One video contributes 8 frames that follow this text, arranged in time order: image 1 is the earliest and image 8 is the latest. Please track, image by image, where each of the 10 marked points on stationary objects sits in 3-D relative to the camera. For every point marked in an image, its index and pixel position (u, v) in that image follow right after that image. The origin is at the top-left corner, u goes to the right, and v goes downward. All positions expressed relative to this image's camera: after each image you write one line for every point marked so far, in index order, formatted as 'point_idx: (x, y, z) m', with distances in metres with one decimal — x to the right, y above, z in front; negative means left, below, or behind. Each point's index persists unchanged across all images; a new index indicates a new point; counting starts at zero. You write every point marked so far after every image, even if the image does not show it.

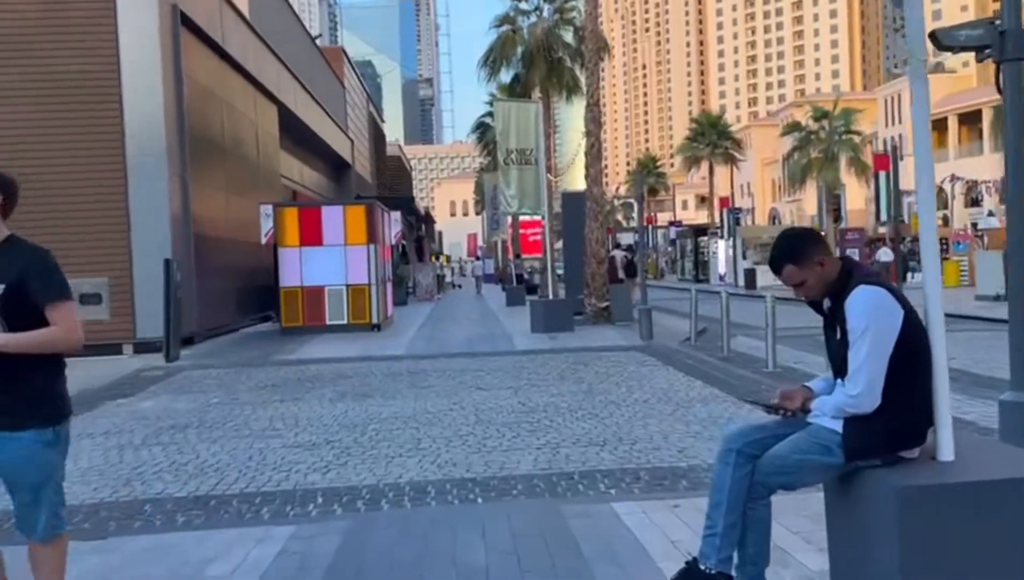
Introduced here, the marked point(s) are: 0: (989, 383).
0: (+6.6, -1.3, +11.7) m
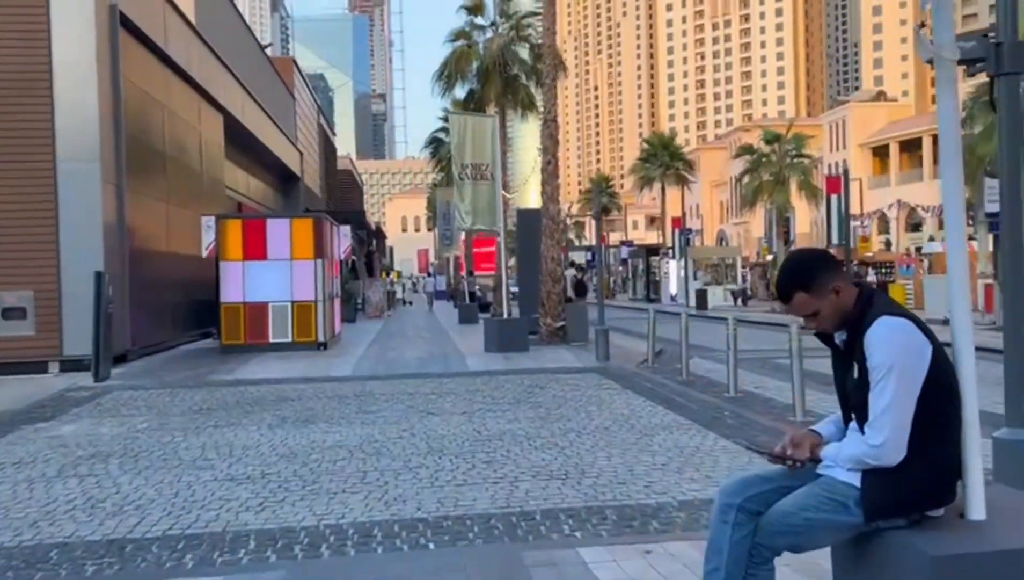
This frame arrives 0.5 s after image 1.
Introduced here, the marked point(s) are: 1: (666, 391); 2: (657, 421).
0: (+6.0, -1.6, +11.4) m
1: (+2.6, -1.7, +14.1) m
2: (+1.9, -1.7, +11.2) m
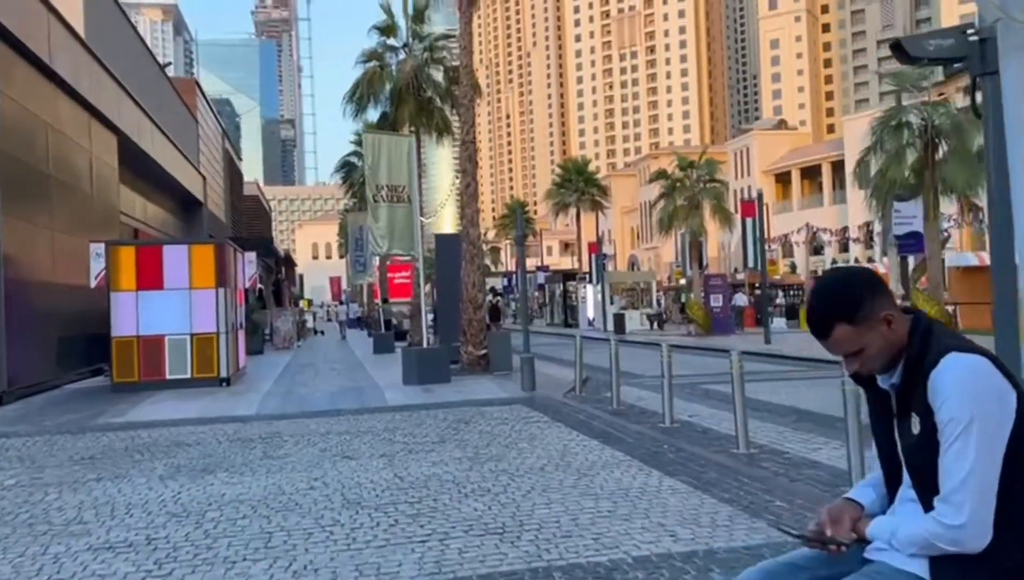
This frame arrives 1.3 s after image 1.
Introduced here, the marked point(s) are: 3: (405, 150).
0: (+5.0, -1.9, +11.0) m
1: (+1.4, -2.1, +13.3) m
2: (+1.0, -2.1, +10.4) m
3: (-2.5, +3.2, +19.3) m
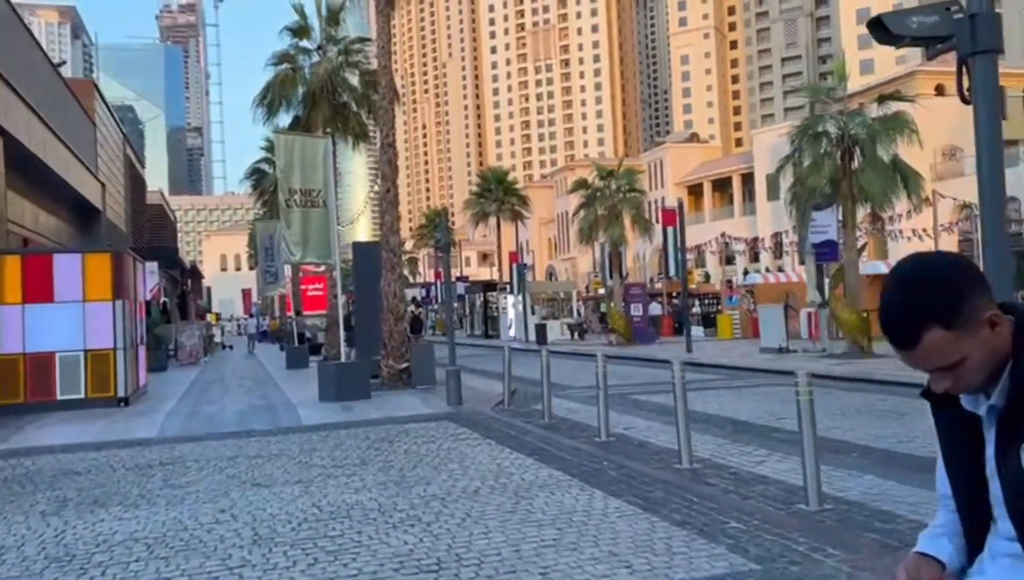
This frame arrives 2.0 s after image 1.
0: (+4.1, -2.0, +10.7) m
1: (+0.3, -2.2, +12.6) m
2: (+0.2, -2.2, +9.7) m
3: (-4.2, +3.0, +18.2) m
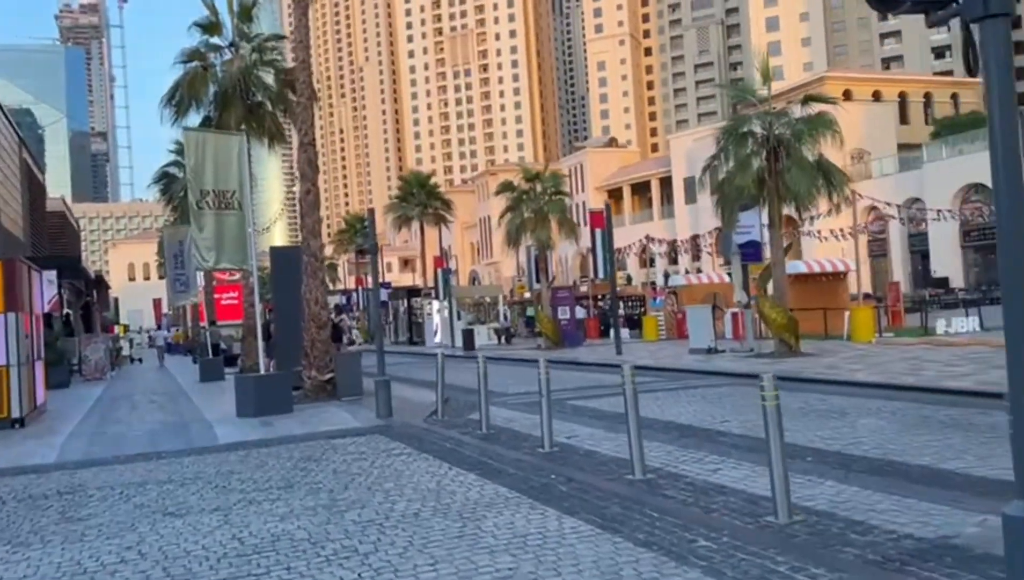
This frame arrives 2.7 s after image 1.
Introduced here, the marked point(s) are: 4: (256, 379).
0: (+3.4, -2.0, +10.3) m
1: (-0.6, -2.3, +11.9) m
2: (-0.4, -2.2, +8.9) m
3: (-5.6, +2.9, +17.1) m
4: (-5.2, -1.8, +17.0) m
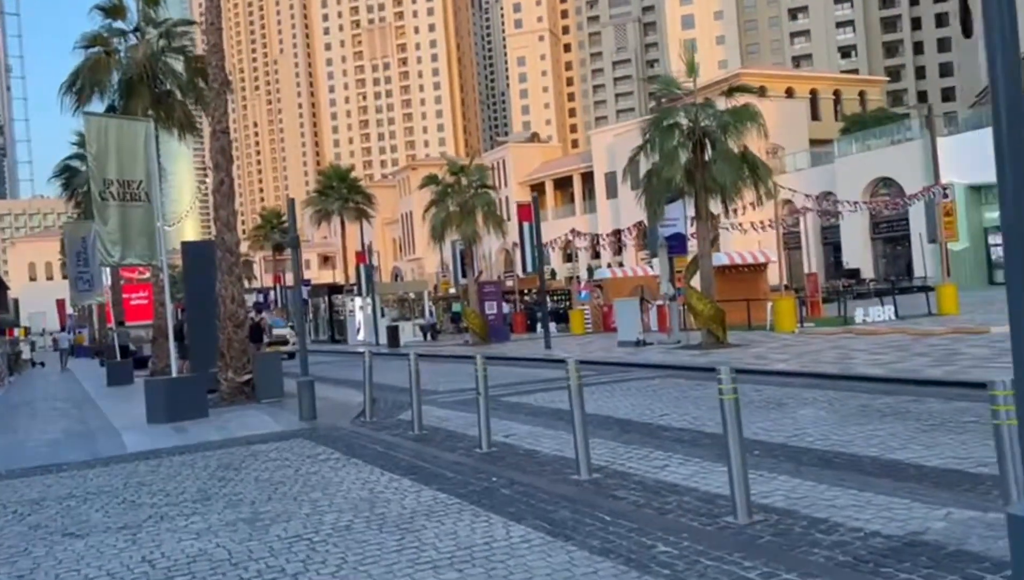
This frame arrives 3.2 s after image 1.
0: (+2.7, -1.8, +10.0) m
1: (-1.5, -2.2, +11.2) m
2: (-1.0, -2.1, +8.3) m
3: (-7.0, +2.9, +15.9) m
4: (-6.5, -1.8, +15.9) m
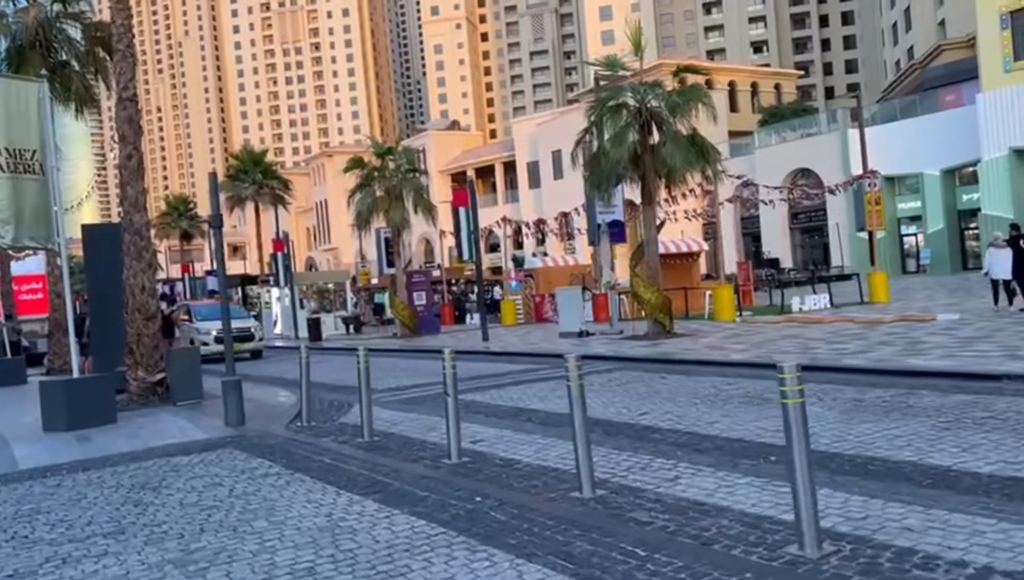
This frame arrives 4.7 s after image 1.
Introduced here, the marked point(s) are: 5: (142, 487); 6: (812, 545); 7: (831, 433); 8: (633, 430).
0: (+2.4, -1.7, +8.8) m
1: (-1.8, -2.0, +9.6) m
2: (-1.0, -2.0, +6.8) m
3: (-7.8, +3.1, +13.7) m
4: (-7.3, -1.6, +13.8) m
5: (-4.1, -2.2, +9.4) m
6: (+2.0, -1.7, +5.5) m
7: (+3.5, -1.6, +9.4) m
8: (+1.5, -1.7, +10.5) m
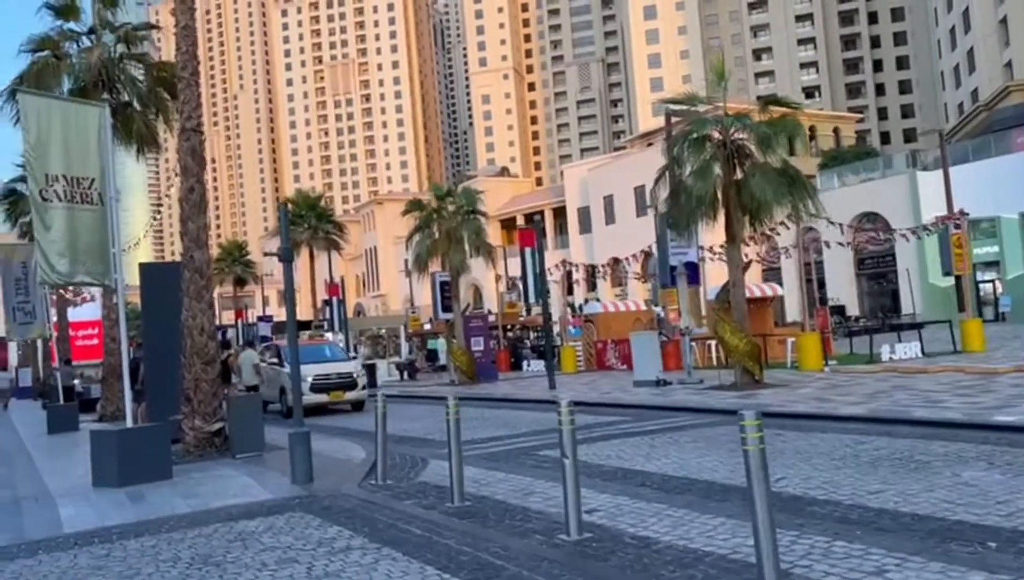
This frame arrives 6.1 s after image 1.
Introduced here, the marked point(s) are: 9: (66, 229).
0: (+3.6, -2.0, +7.0) m
1: (-0.6, -2.4, +8.1) m
2: (+0.1, -2.2, +5.2) m
3: (-6.3, +2.5, +12.7) m
4: (-5.8, -2.2, +12.5) m
5: (-2.9, -2.6, +7.9) m
6: (+3.0, -1.8, +3.8) m
7: (+4.8, -2.0, +7.6) m
8: (+2.8, -2.2, +8.8) m
9: (-6.6, +0.8, +12.3) m
